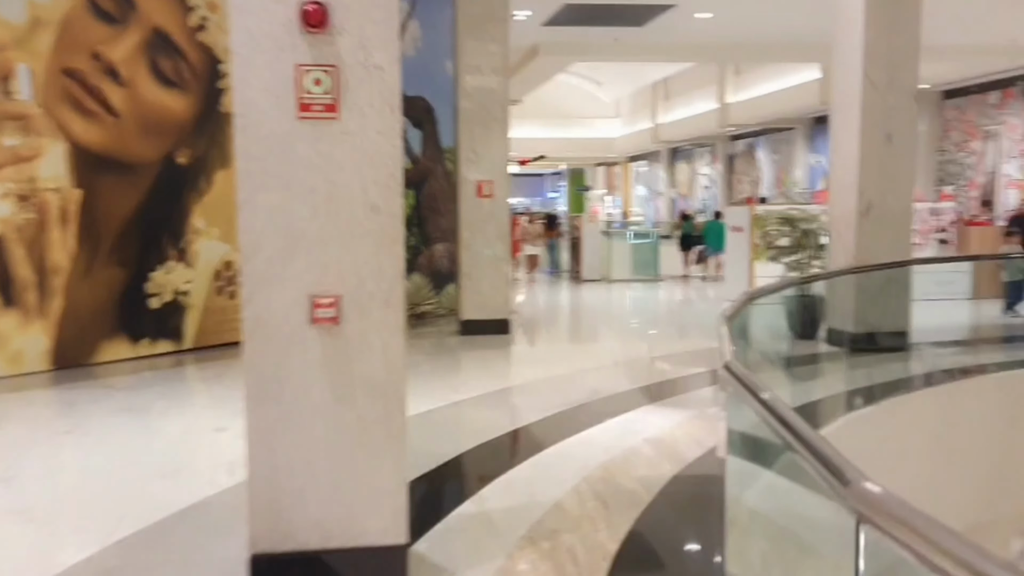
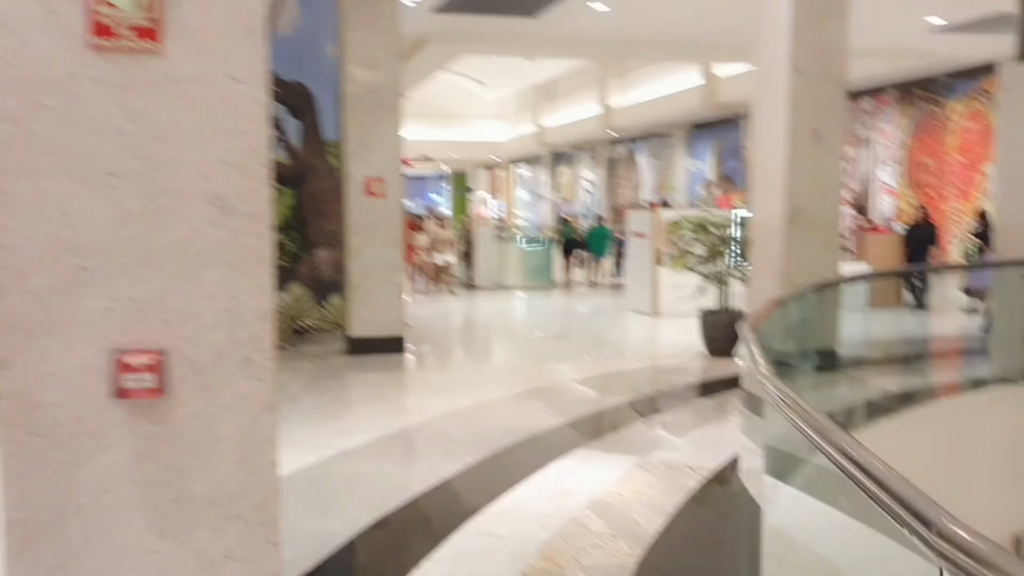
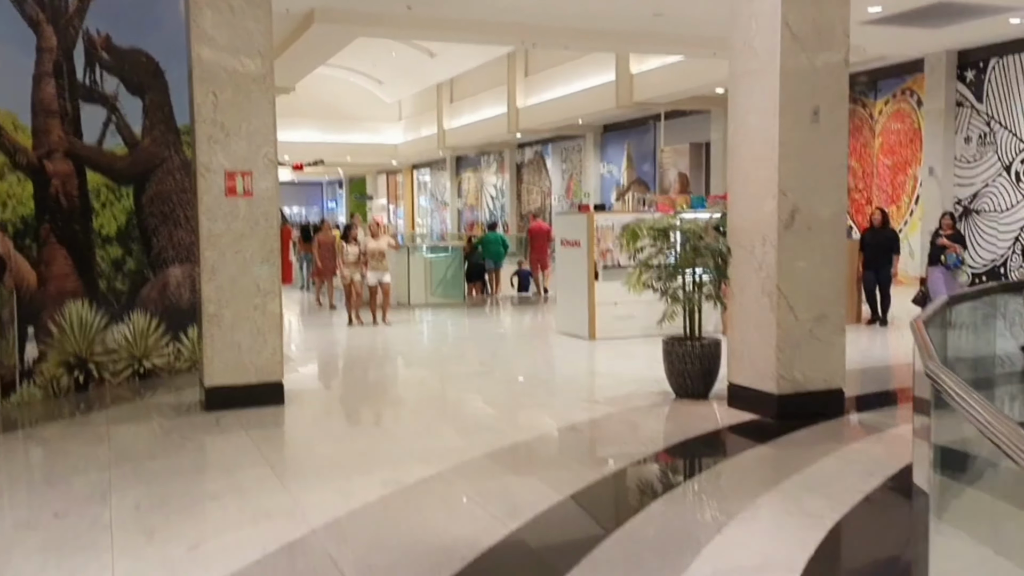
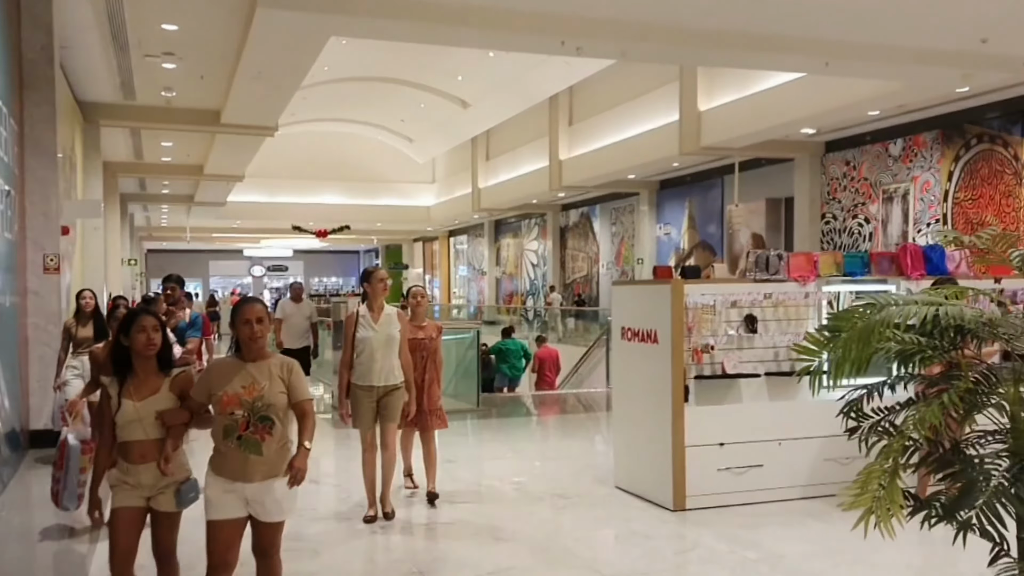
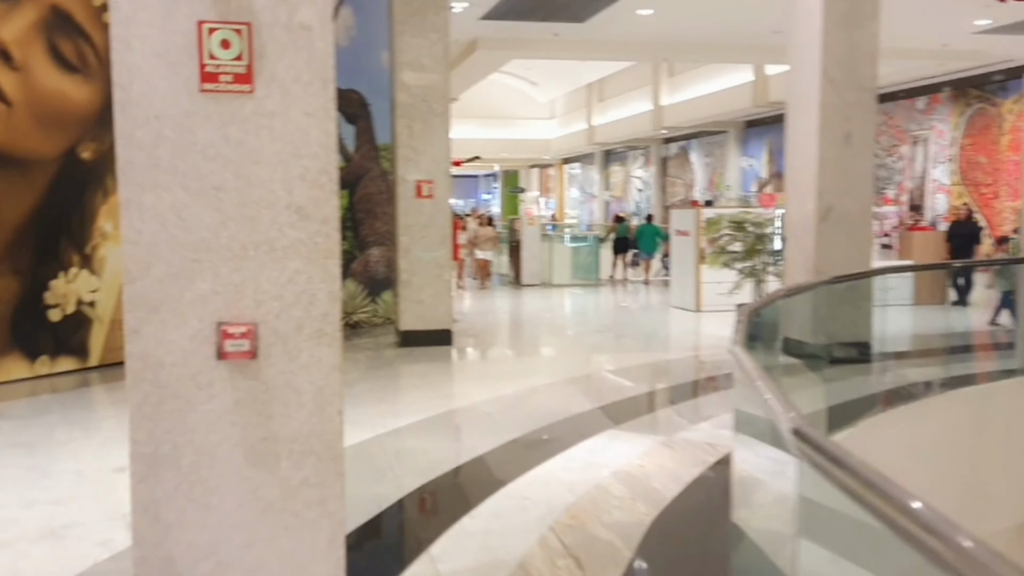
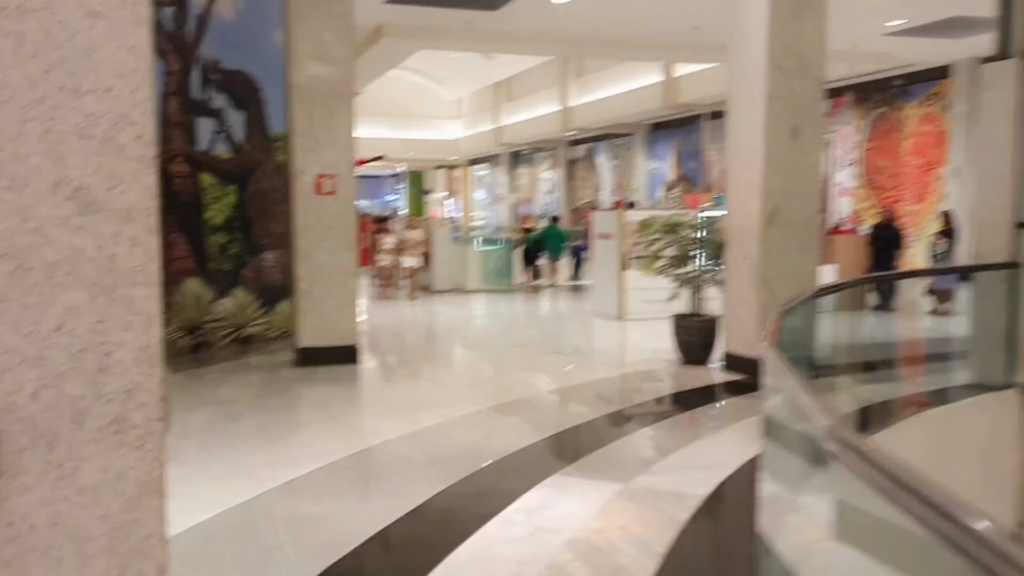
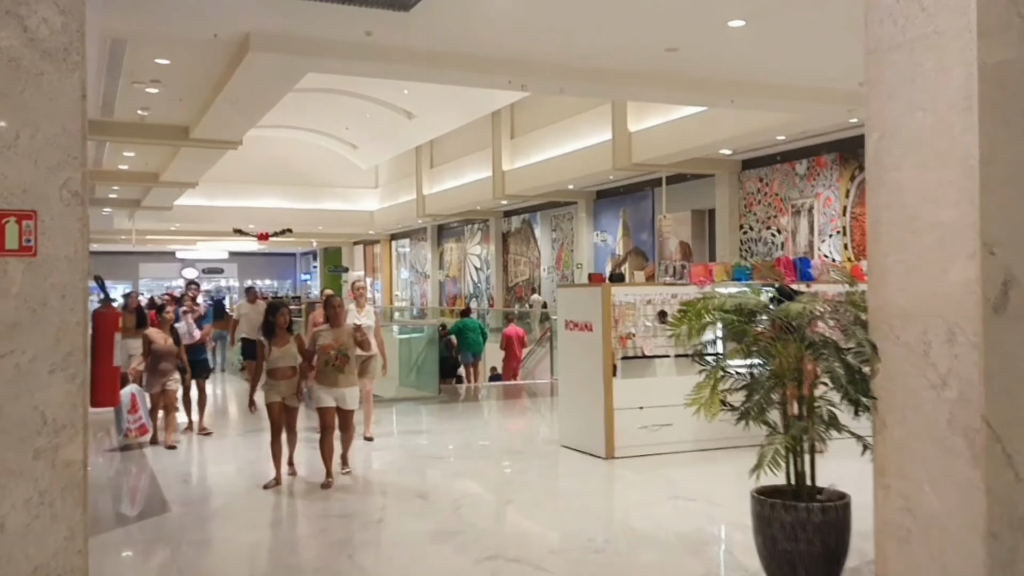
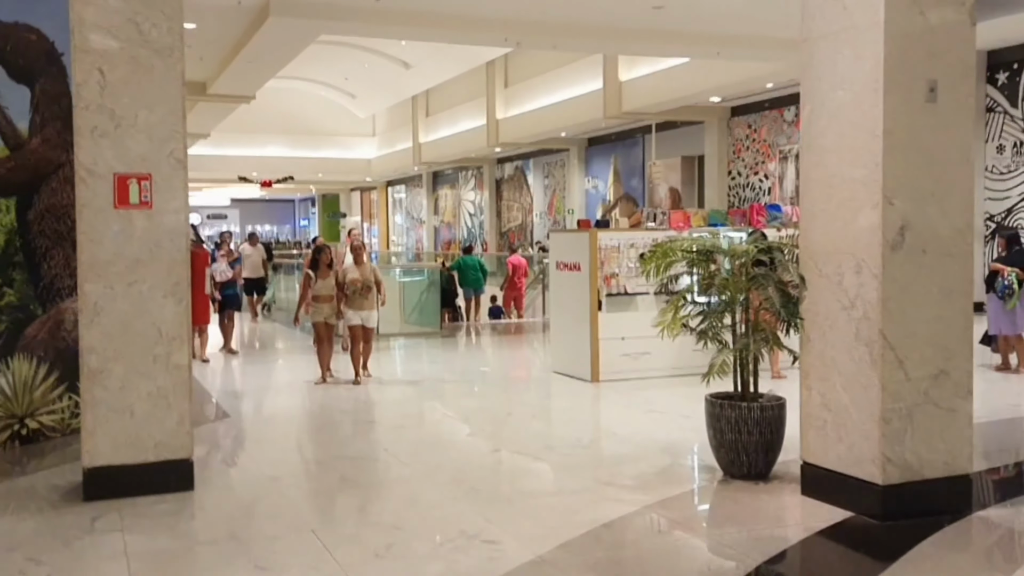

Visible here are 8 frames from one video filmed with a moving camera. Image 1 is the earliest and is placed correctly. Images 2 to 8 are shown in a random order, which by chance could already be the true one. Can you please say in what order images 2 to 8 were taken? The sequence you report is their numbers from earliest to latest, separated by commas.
5, 2, 6, 3, 8, 7, 4
